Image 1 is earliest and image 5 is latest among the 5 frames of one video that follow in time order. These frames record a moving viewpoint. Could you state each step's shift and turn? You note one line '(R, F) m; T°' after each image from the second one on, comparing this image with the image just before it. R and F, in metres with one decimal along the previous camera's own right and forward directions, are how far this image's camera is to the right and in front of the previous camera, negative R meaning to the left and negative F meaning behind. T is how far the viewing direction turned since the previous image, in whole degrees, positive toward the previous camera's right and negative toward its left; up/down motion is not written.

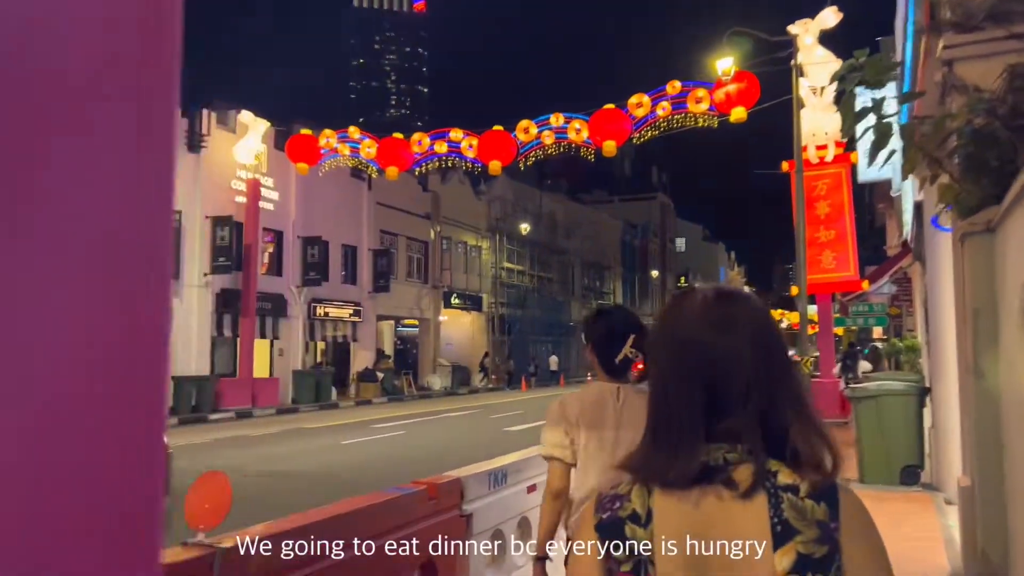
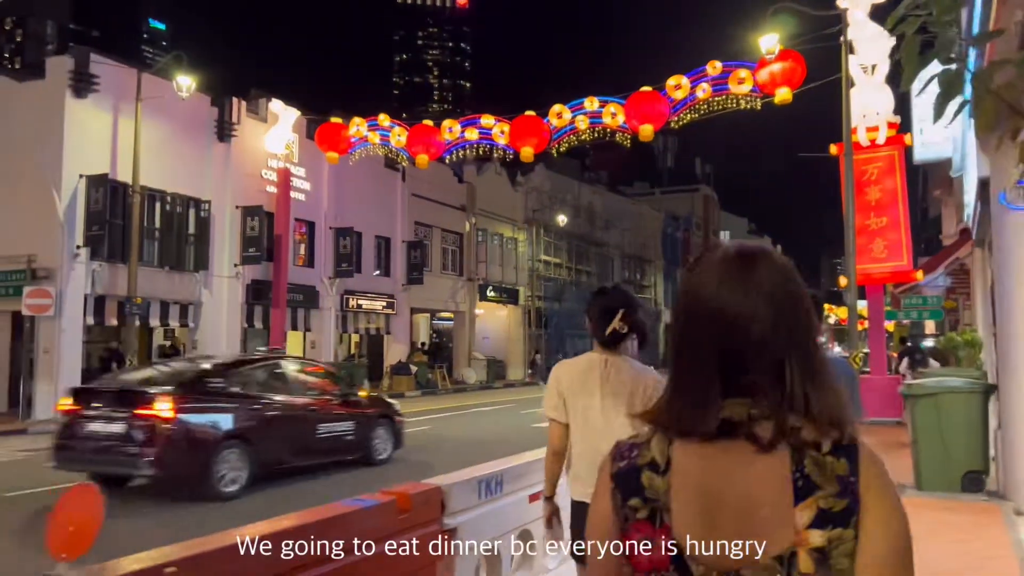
(+0.2, +0.7) m; -3°
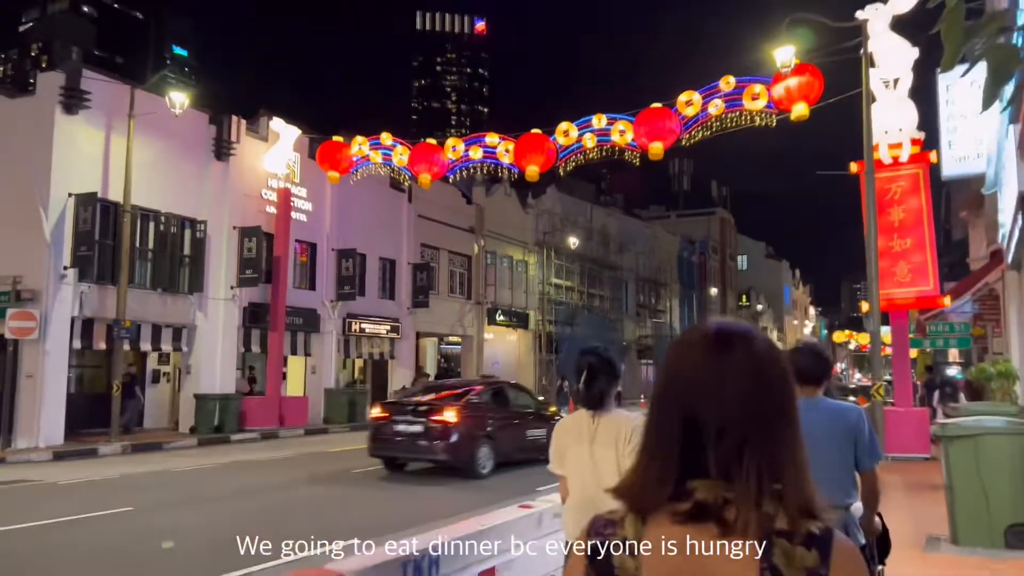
(+0.3, +0.9) m; -1°
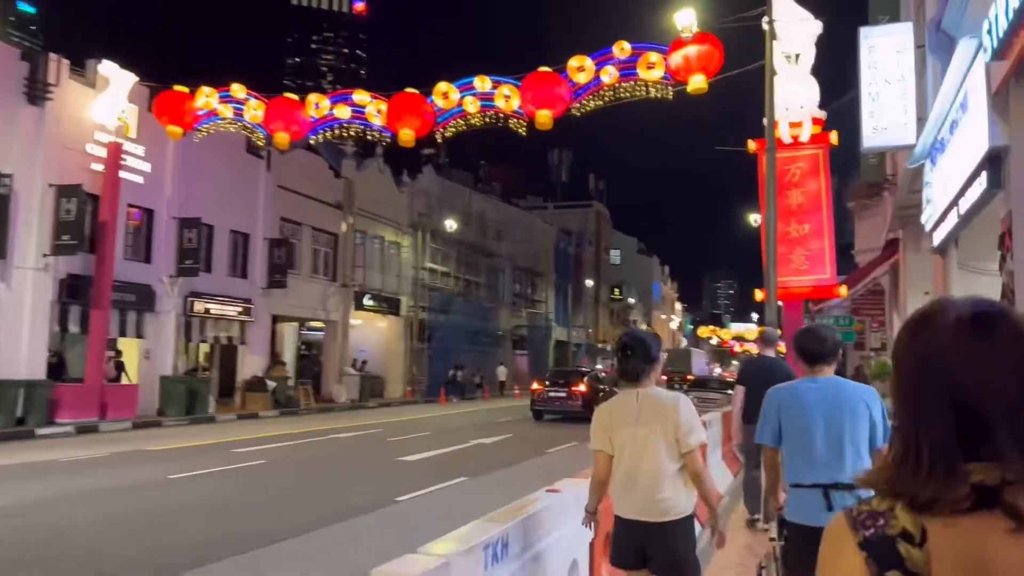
(+0.2, +2.0) m; +9°
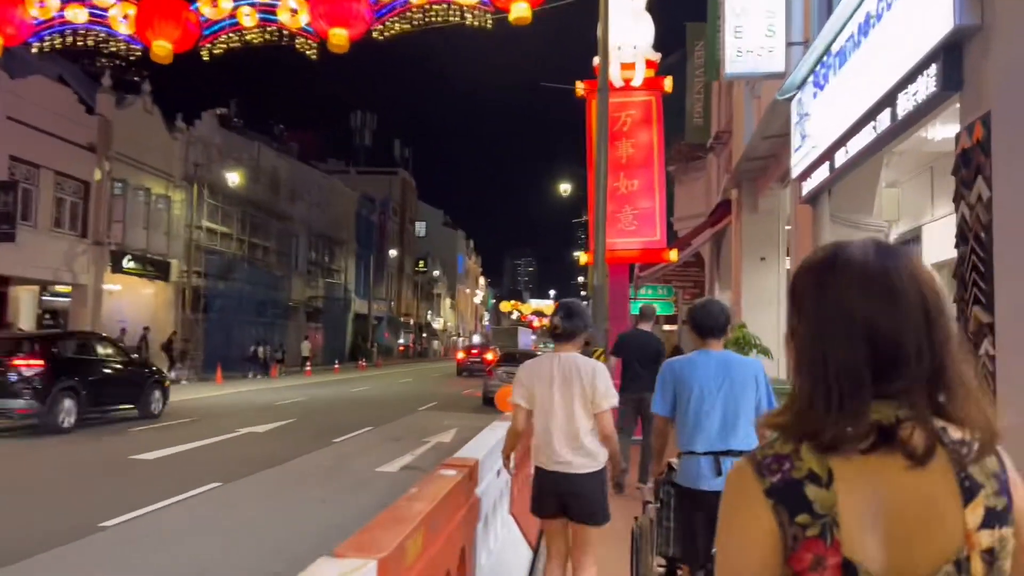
(+0.3, +2.4) m; +14°
